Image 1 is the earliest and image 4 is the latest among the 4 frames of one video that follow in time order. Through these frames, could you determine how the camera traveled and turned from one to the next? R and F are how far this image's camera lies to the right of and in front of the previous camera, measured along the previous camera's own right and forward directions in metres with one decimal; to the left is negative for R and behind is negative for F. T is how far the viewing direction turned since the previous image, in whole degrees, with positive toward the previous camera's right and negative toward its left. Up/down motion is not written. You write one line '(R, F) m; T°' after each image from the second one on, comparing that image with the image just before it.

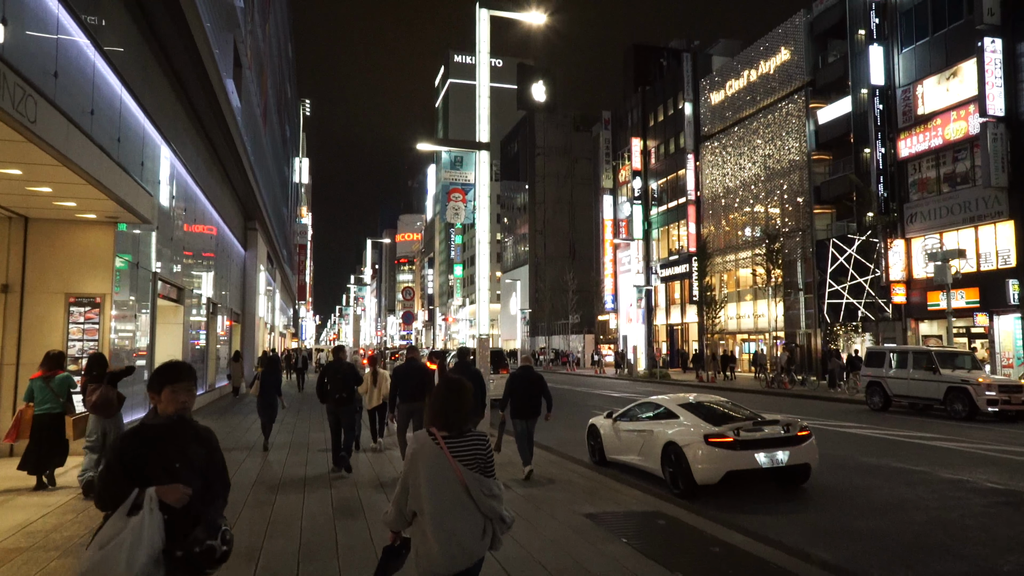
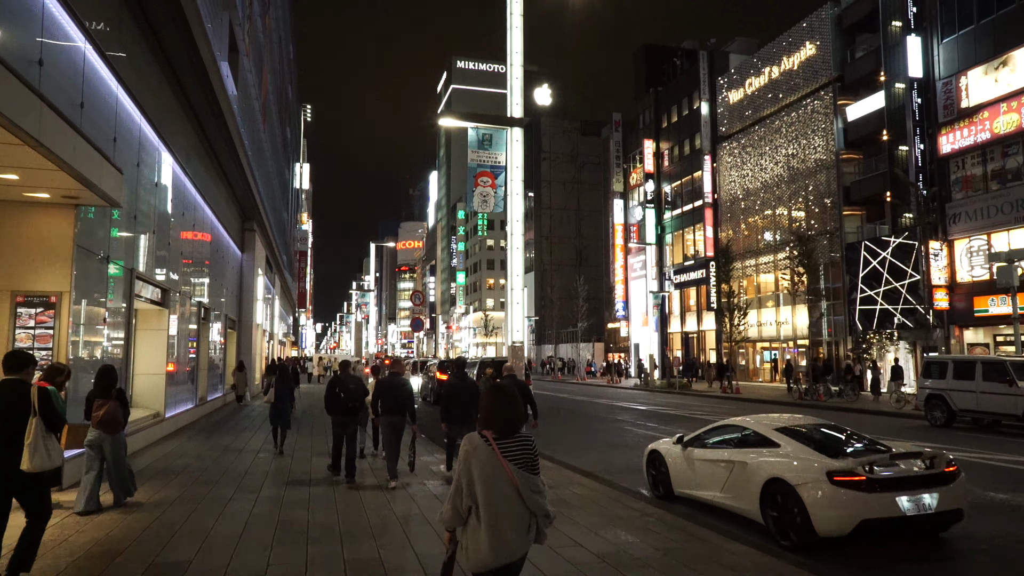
(-0.6, +1.9) m; 0°
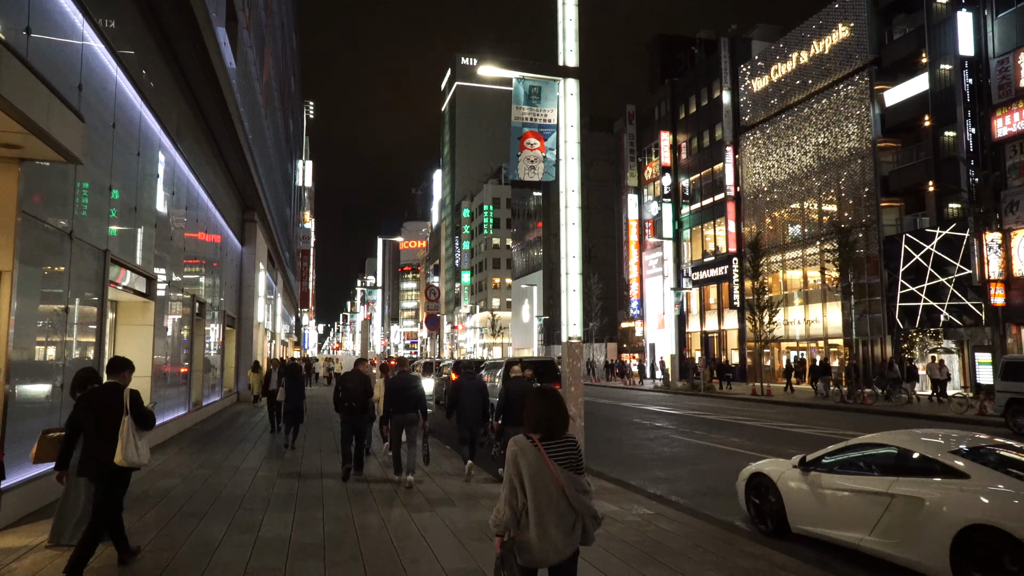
(-0.7, +1.9) m; 0°
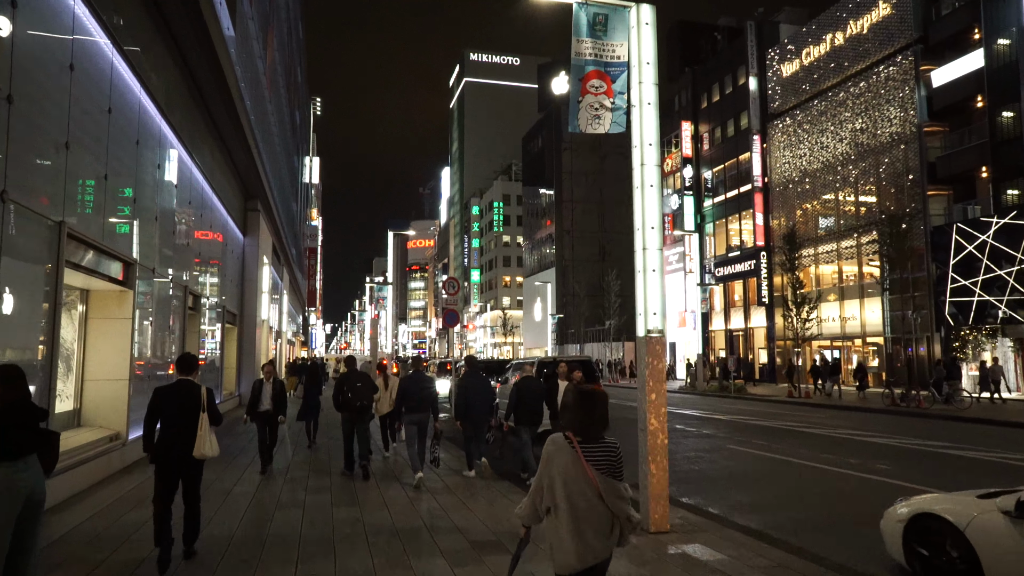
(-0.5, +1.9) m; -1°
